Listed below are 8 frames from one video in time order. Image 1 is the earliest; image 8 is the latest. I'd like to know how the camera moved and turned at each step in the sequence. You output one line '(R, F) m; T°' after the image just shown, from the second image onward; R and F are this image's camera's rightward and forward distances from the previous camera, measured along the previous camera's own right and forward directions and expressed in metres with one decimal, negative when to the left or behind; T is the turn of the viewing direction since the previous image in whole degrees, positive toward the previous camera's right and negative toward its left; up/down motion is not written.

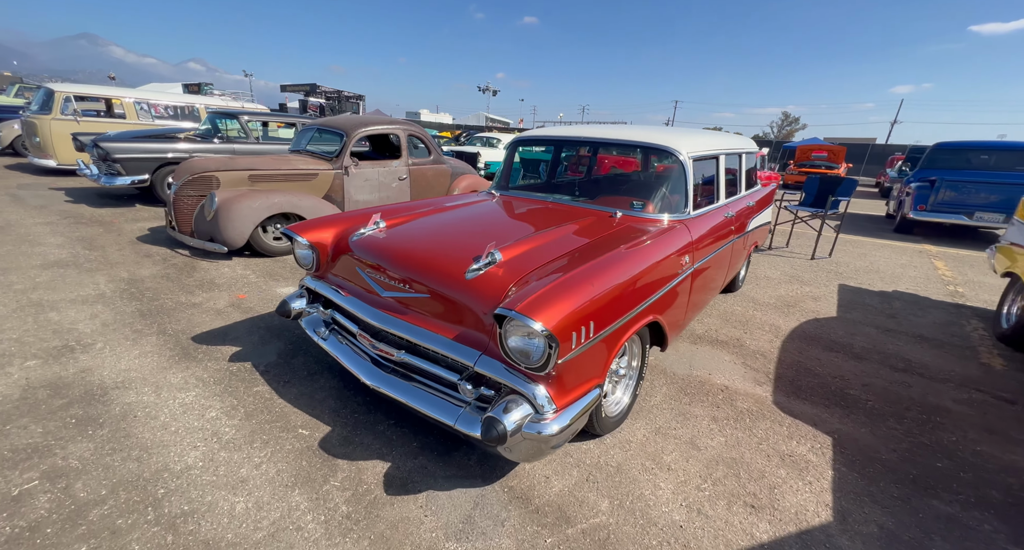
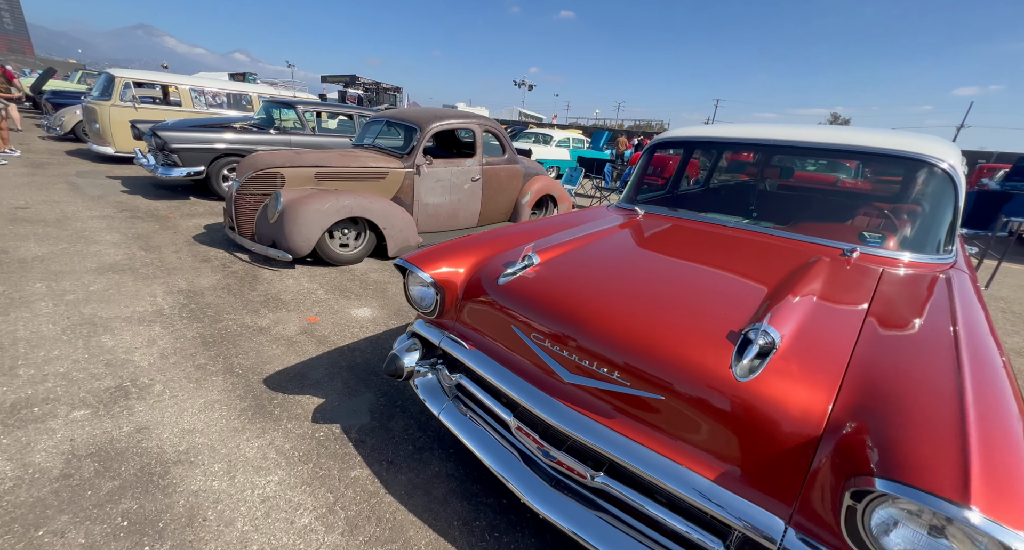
(-0.7, +0.7) m; -4°
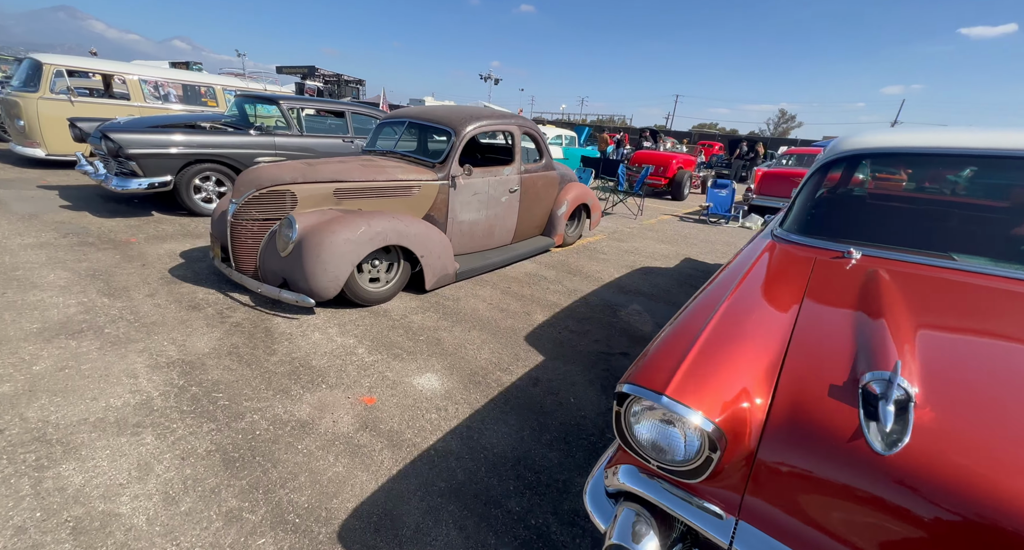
(-0.9, +0.8) m; +4°
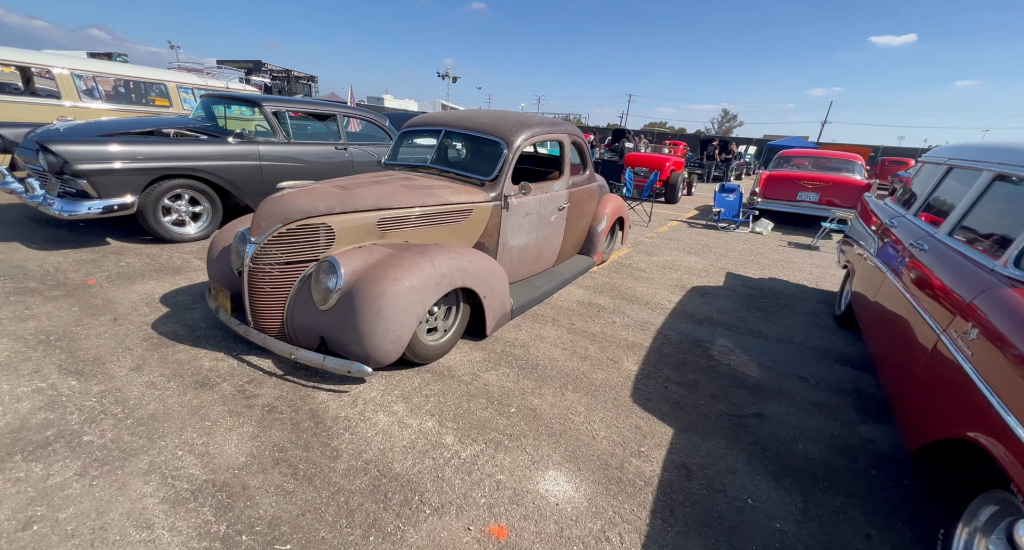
(-0.9, +0.7) m; +5°
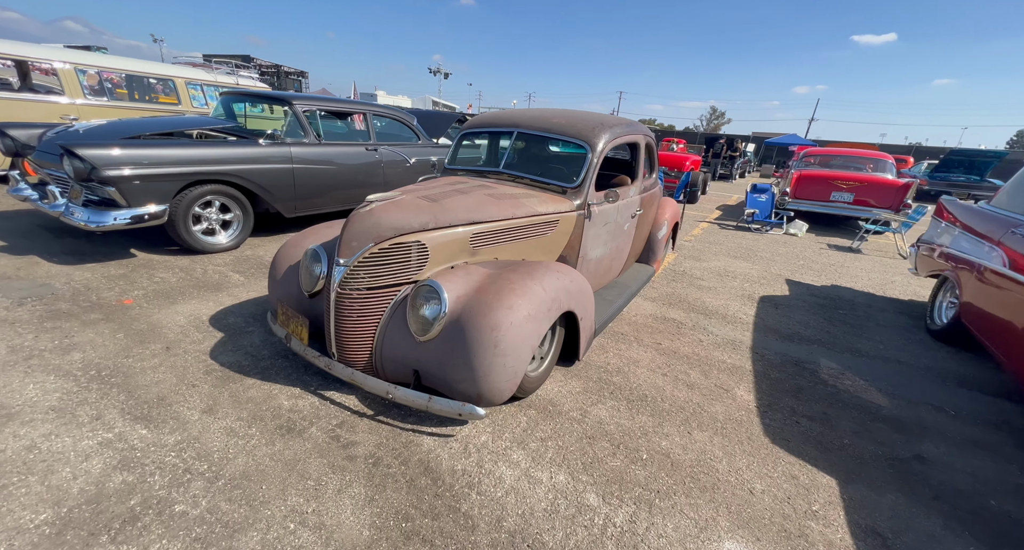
(-0.7, +0.3) m; +1°
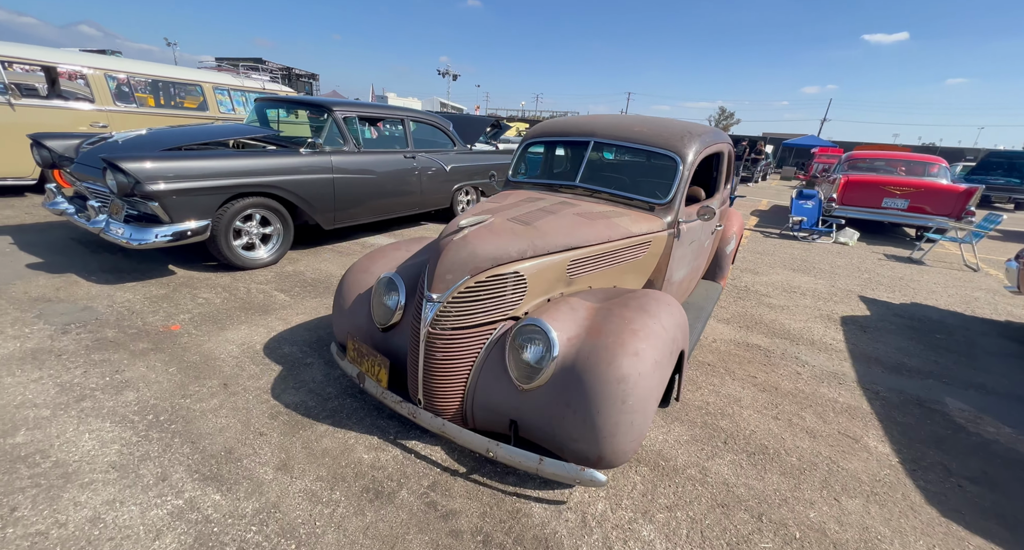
(-0.5, +0.3) m; -1°
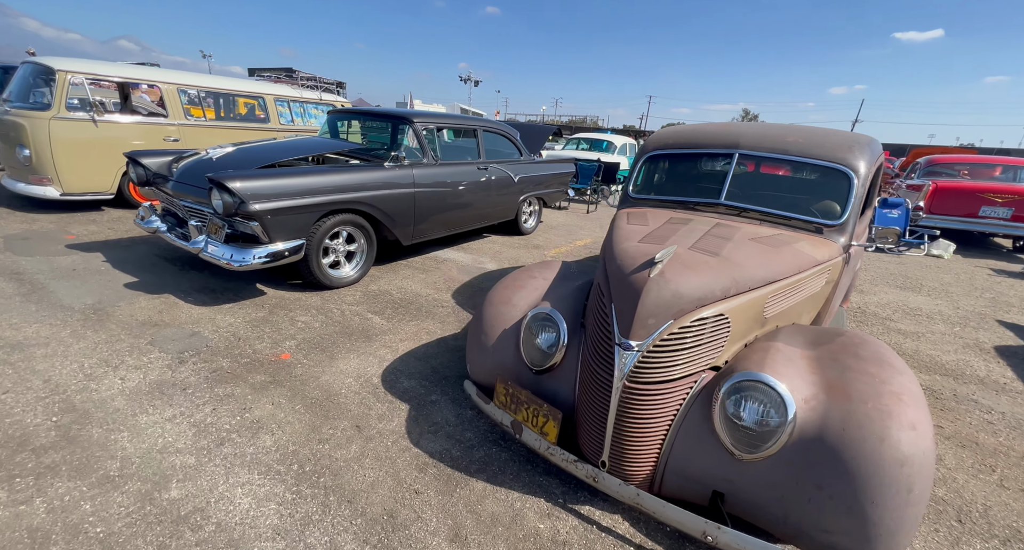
(-0.8, +0.3) m; -3°
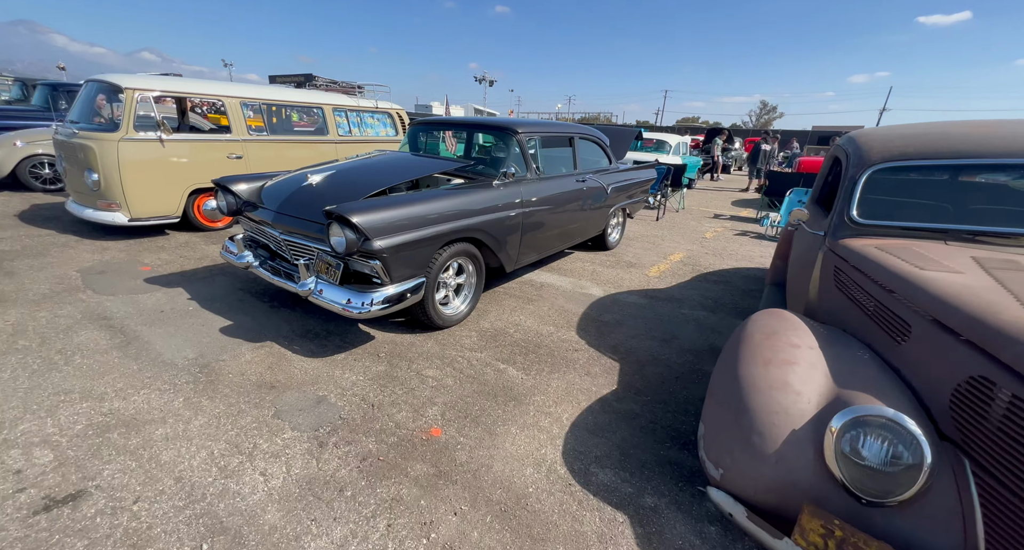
(-1.1, +0.6) m; -3°
